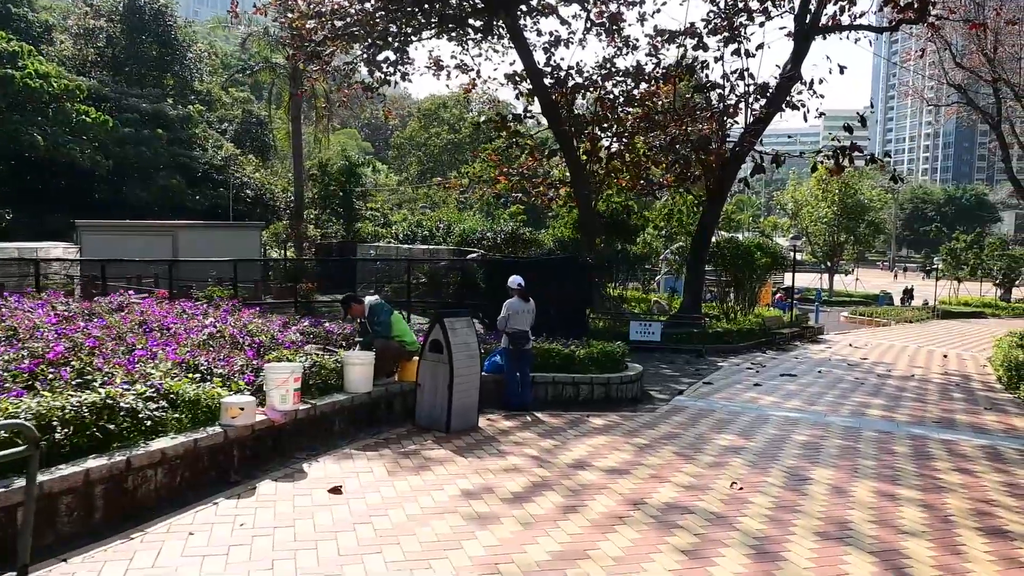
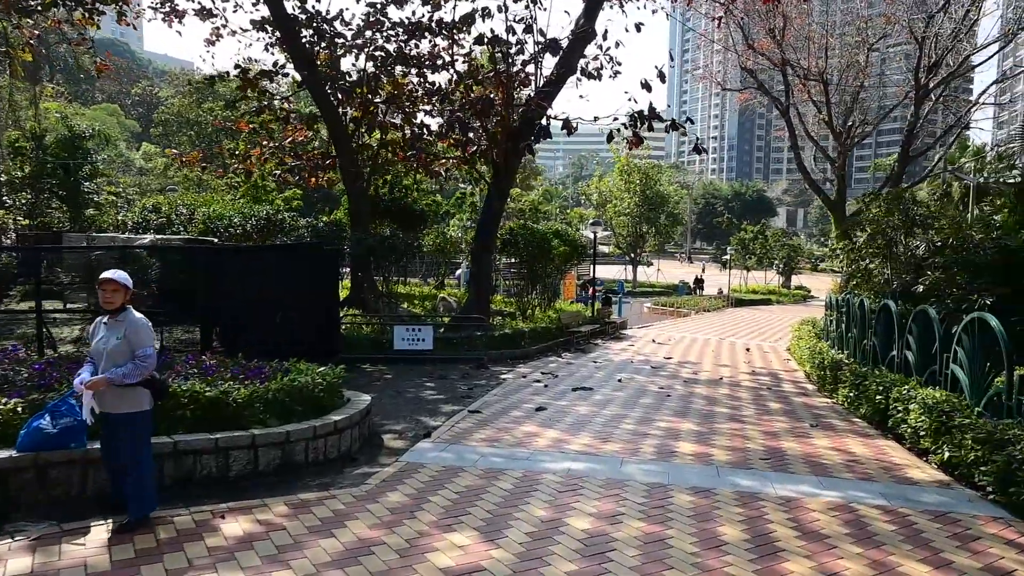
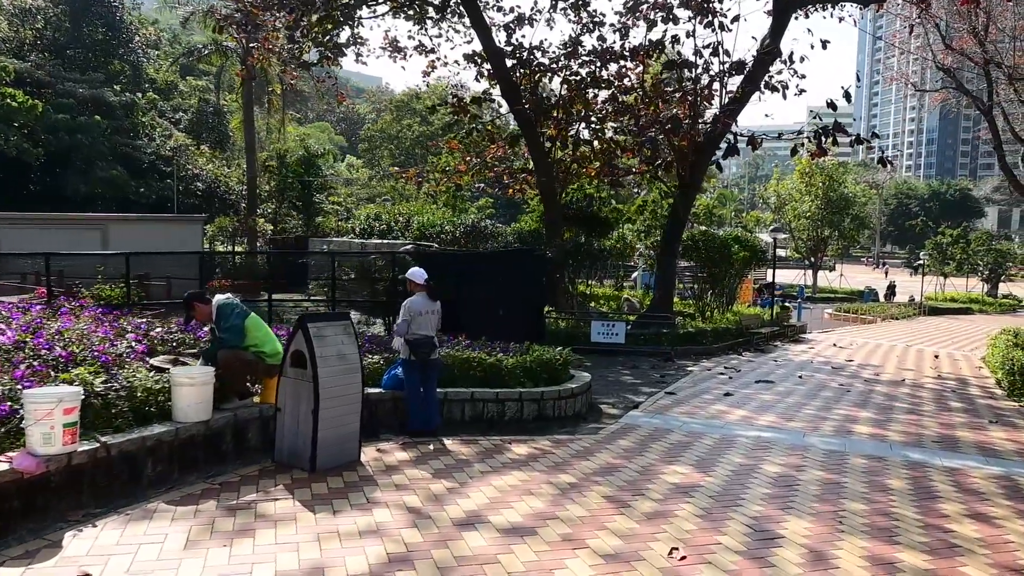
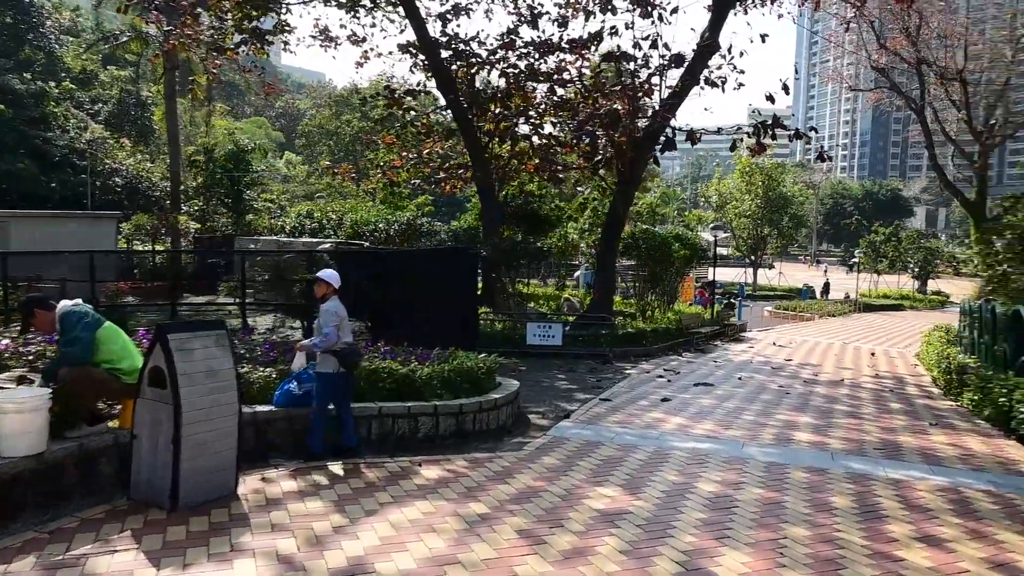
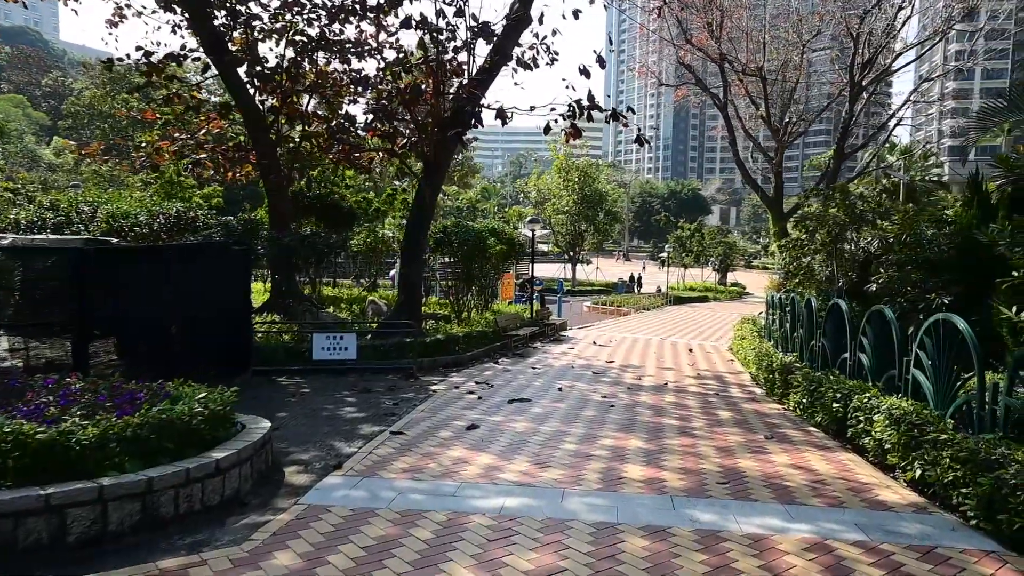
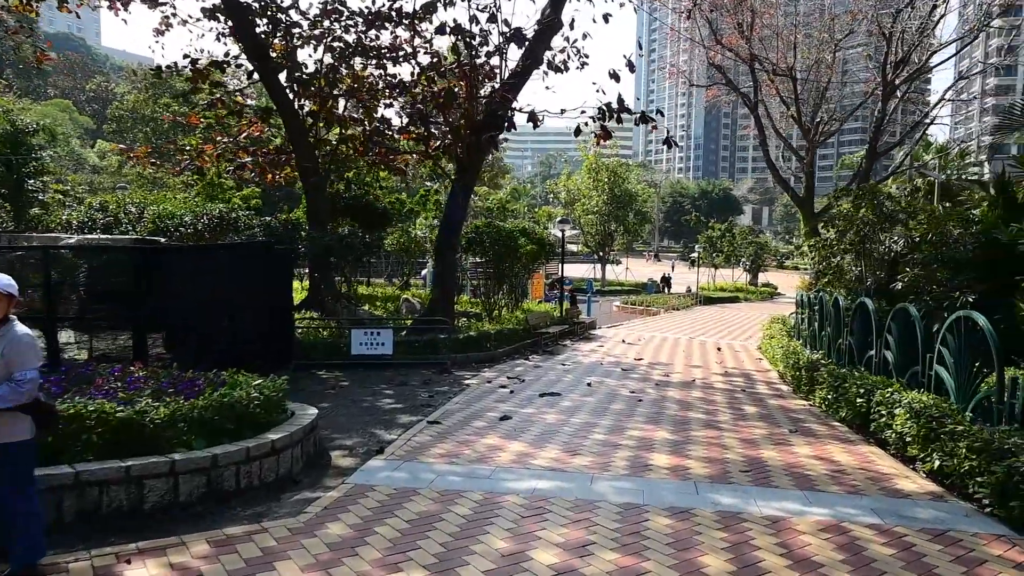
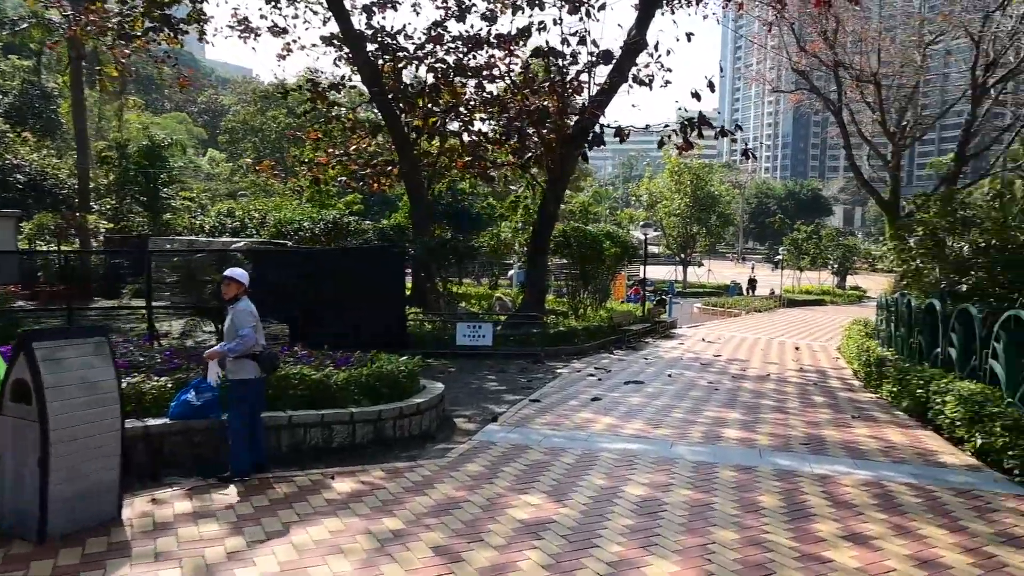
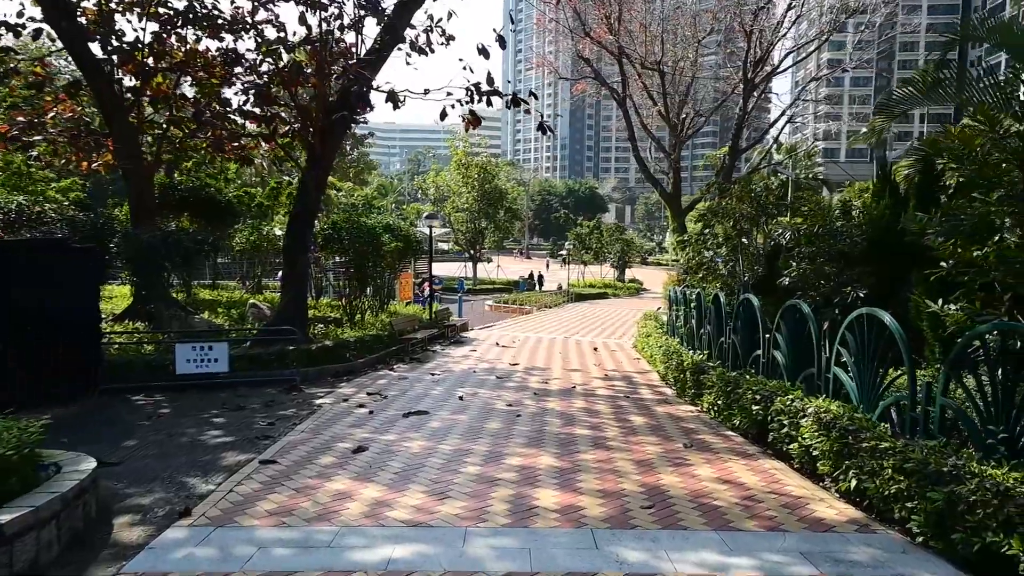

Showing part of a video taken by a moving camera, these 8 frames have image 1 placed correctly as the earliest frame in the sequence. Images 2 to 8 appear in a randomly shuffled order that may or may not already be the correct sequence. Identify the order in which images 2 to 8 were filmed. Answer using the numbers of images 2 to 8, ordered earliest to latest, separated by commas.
3, 4, 7, 2, 6, 5, 8
